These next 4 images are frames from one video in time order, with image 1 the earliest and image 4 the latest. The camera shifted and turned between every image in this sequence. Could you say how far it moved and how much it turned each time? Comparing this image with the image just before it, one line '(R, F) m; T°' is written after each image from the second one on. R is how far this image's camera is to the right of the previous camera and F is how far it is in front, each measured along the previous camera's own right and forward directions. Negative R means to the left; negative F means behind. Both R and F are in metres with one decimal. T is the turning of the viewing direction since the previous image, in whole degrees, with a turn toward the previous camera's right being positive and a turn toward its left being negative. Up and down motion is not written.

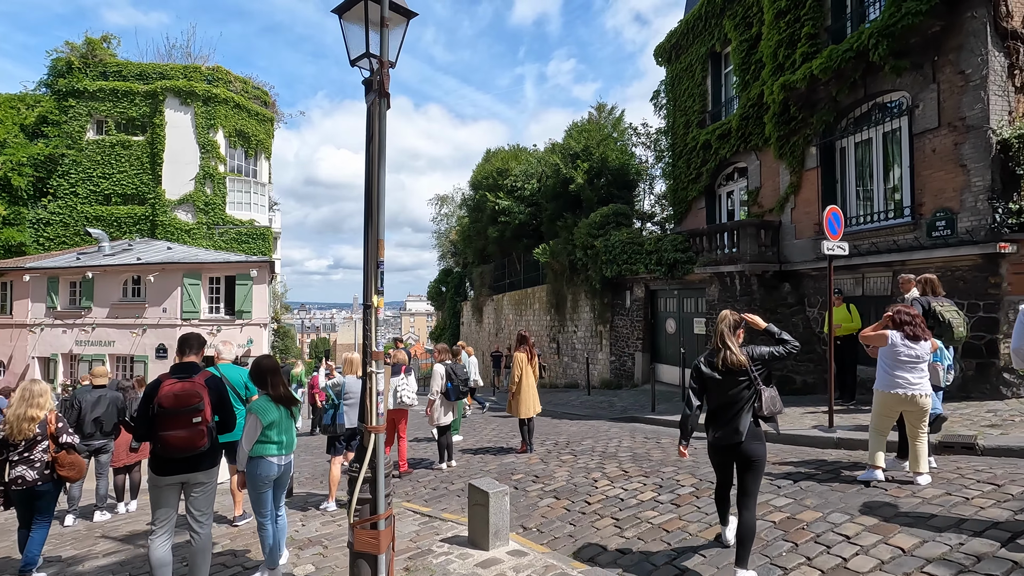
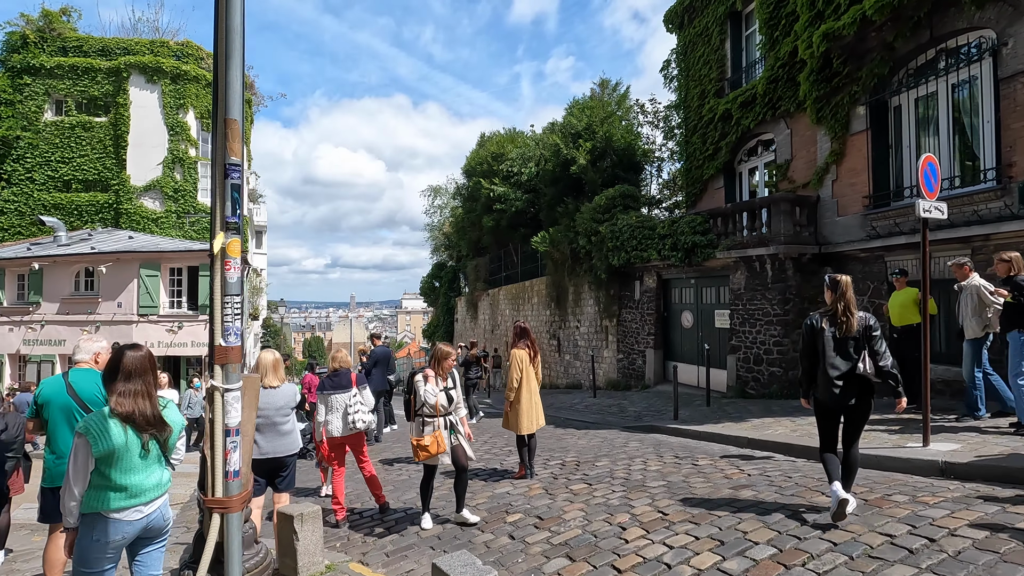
(0.0, +1.9) m; 0°
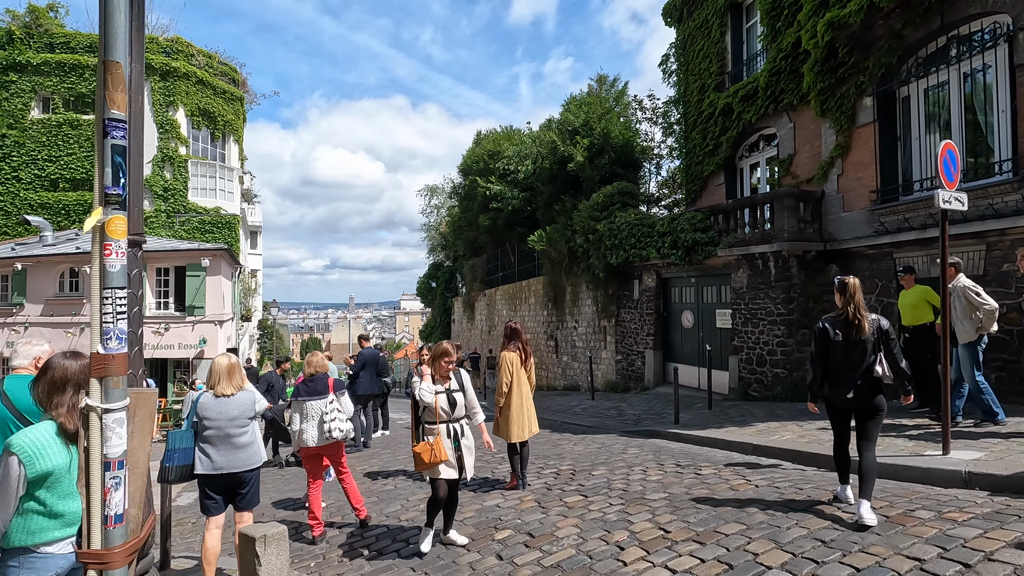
(+0.1, +0.4) m; 0°
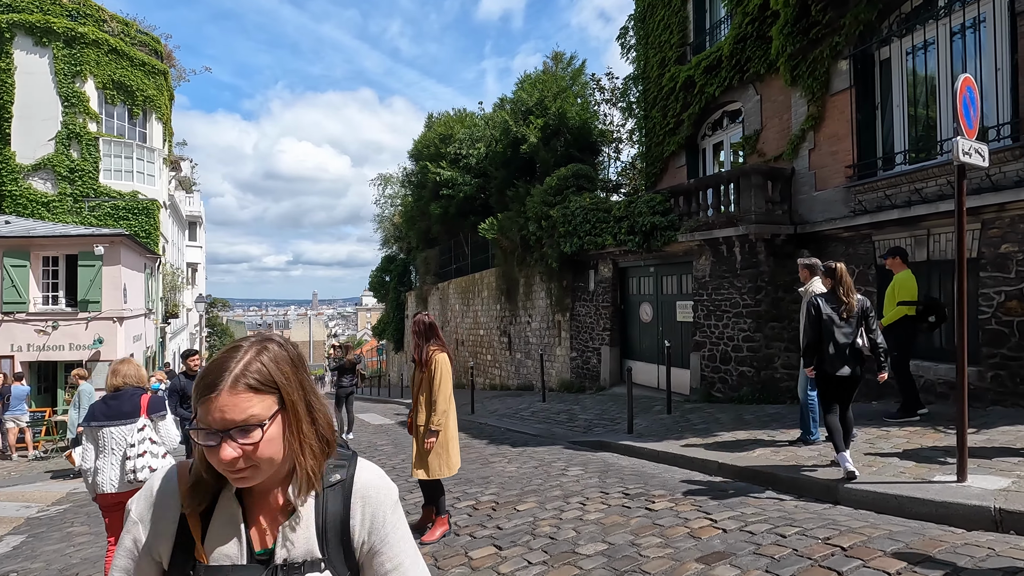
(+0.6, +1.5) m; +3°
